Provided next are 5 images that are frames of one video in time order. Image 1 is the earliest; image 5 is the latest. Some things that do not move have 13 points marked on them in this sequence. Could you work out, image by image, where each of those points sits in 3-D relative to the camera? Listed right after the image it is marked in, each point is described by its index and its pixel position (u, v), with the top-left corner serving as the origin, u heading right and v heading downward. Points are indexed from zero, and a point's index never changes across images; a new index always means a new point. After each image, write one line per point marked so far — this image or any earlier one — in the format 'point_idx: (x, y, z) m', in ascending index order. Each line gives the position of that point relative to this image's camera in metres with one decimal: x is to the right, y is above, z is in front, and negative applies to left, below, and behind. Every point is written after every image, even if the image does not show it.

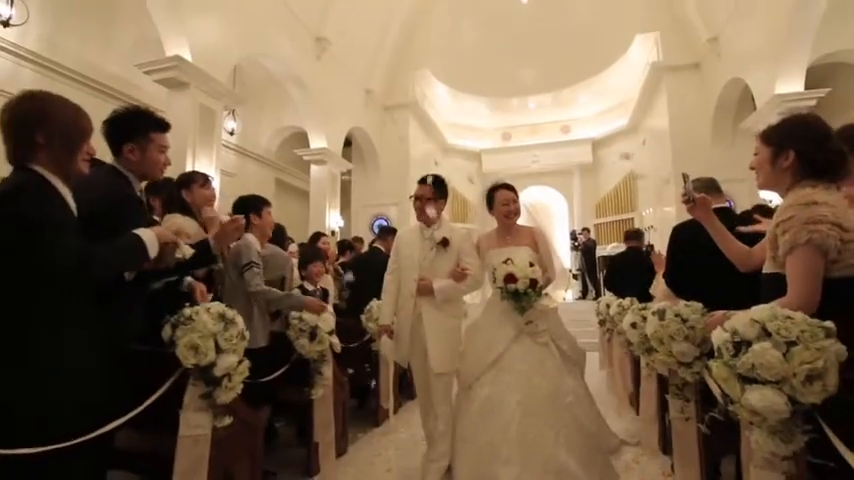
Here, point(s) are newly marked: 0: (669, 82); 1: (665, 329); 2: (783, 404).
0: (+4.8, +3.1, +8.9) m
1: (+1.0, -0.4, +1.9) m
2: (+0.9, -0.4, +1.1) m
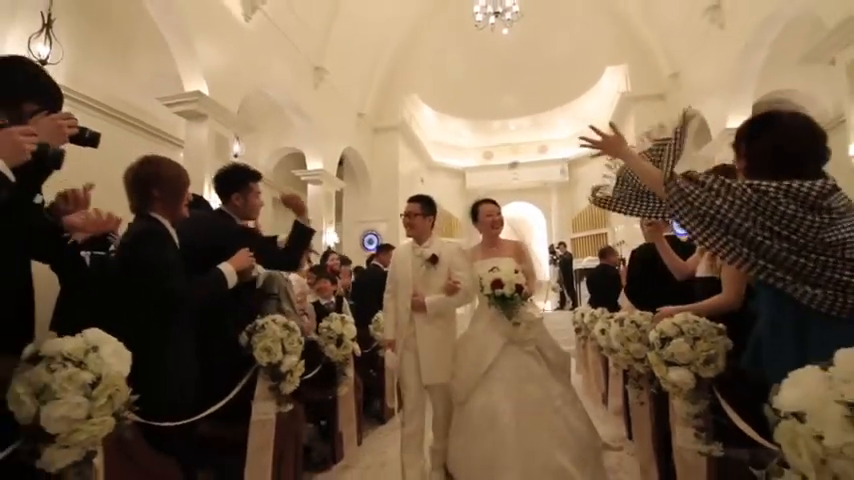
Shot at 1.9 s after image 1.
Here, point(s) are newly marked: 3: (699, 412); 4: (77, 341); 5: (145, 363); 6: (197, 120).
0: (+4.6, +2.8, +9.8) m
1: (+1.1, -0.5, +2.5) m
2: (+1.0, -0.5, +1.7) m
3: (+1.1, -0.7, +1.8) m
4: (-1.1, -0.3, +1.4) m
5: (-1.2, -0.5, +1.9) m
6: (-2.9, +1.5, +5.7) m
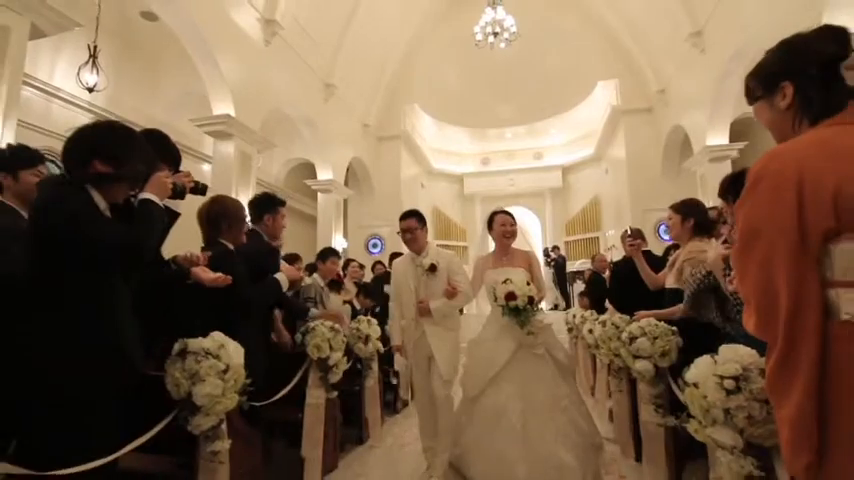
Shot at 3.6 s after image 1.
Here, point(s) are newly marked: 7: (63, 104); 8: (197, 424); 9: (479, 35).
0: (+4.6, +2.7, +10.4) m
1: (+1.2, -0.6, +3.1) m
2: (+1.2, -0.7, +2.3) m
3: (+1.2, -0.8, +2.4) m
4: (-0.9, -0.4, +1.9) m
5: (-1.1, -0.7, +2.5) m
6: (-2.8, +1.4, +6.3) m
7: (-4.5, +1.7, +5.5) m
8: (-1.0, -0.8, +1.9) m
9: (+1.1, +4.2, +9.1) m
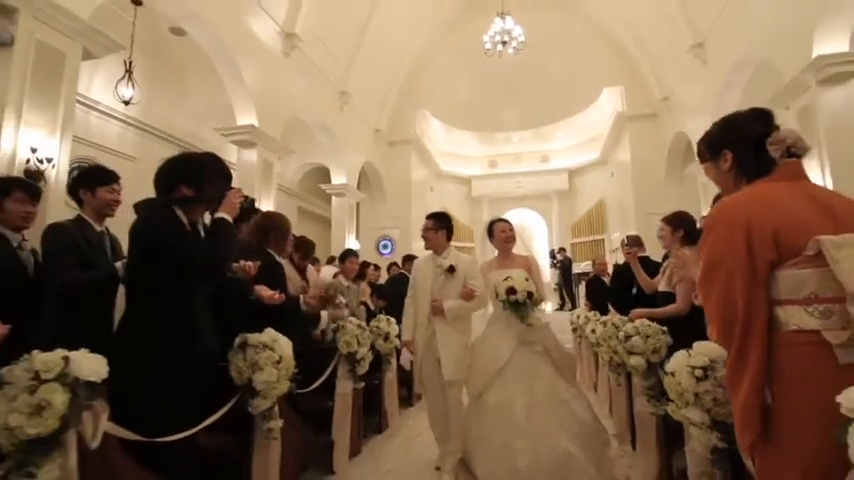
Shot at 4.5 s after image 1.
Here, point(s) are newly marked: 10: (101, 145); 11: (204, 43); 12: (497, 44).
0: (+4.9, +2.7, +10.7) m
1: (+1.4, -0.7, +3.4) m
2: (+1.3, -0.7, +2.7) m
3: (+1.4, -0.9, +2.7) m
4: (-0.8, -0.5, +2.3) m
5: (-1.0, -0.7, +2.9) m
6: (-2.7, +1.4, +6.7) m
7: (-4.3, +1.6, +5.9) m
8: (-0.9, -0.8, +2.2) m
9: (+1.3, +4.1, +9.4) m
10: (-4.2, +1.2, +5.8) m
11: (-3.0, +2.7, +6.1) m
12: (+1.5, +4.2, +9.5) m
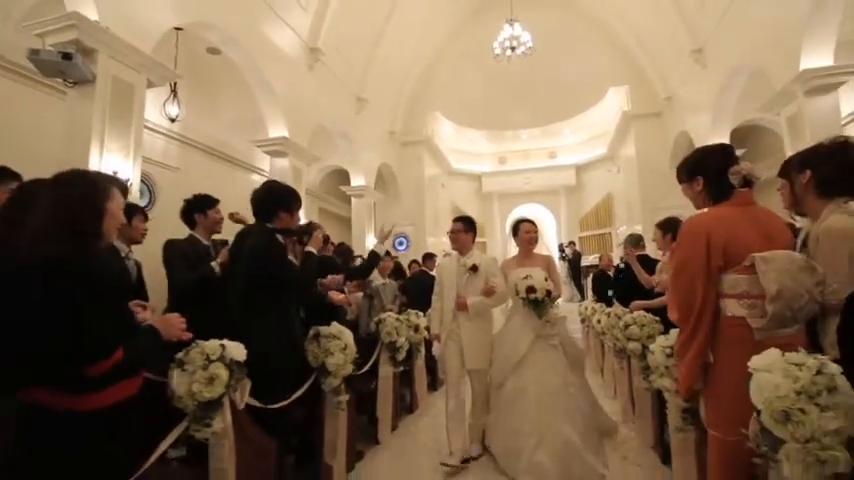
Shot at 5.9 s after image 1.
0: (+5.2, +2.8, +11.1) m
1: (+1.6, -0.7, +3.9) m
2: (+1.5, -0.8, +3.2) m
3: (+1.6, -0.9, +3.3) m
4: (-0.6, -0.6, +2.9) m
5: (-0.7, -0.8, +3.4) m
6: (-2.4, +1.4, +7.2) m
7: (-4.0, +1.6, +6.5) m
8: (-0.6, -0.9, +2.8) m
9: (+1.6, +4.2, +9.9) m
10: (-4.0, +1.2, +6.4) m
11: (-2.8, +2.6, +6.6) m
12: (+1.8, +4.2, +9.9) m
